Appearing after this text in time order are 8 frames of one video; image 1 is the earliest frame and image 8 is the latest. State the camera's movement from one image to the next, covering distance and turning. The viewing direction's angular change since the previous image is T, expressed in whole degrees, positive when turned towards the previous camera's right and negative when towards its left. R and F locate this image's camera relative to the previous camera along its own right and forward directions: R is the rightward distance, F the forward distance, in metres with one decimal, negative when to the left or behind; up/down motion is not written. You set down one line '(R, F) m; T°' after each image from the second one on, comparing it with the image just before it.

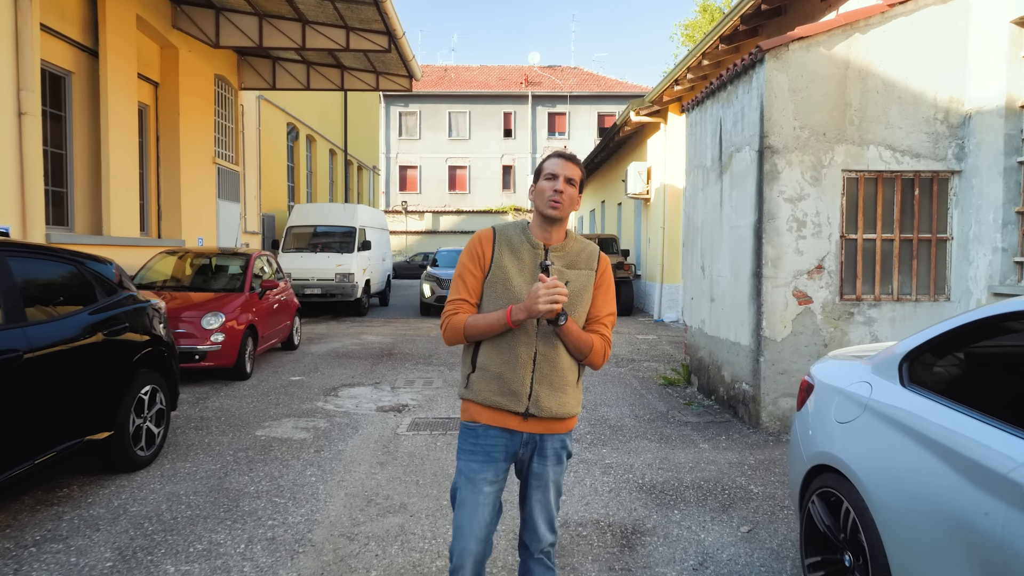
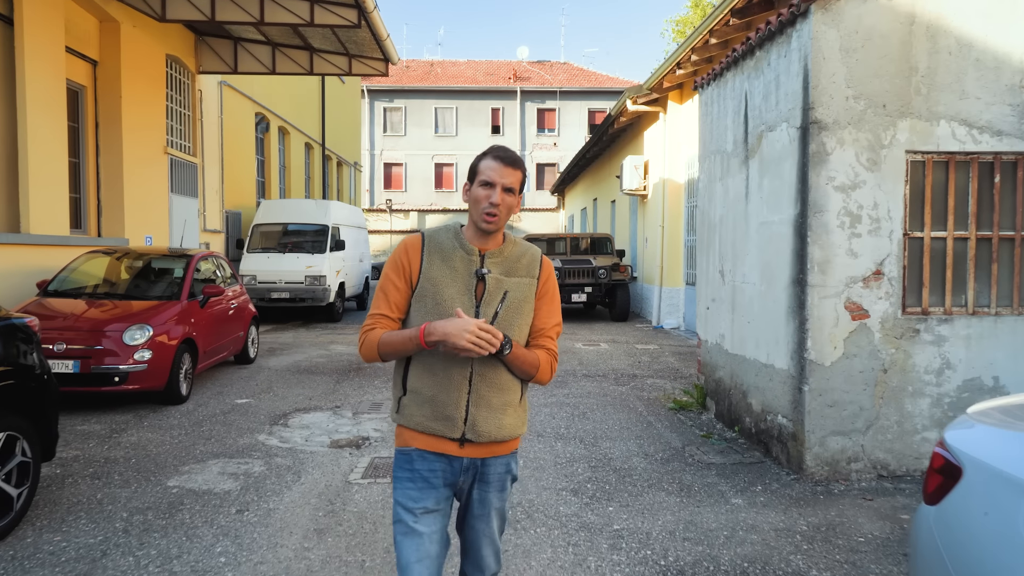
(+0.1, +1.1) m; +1°
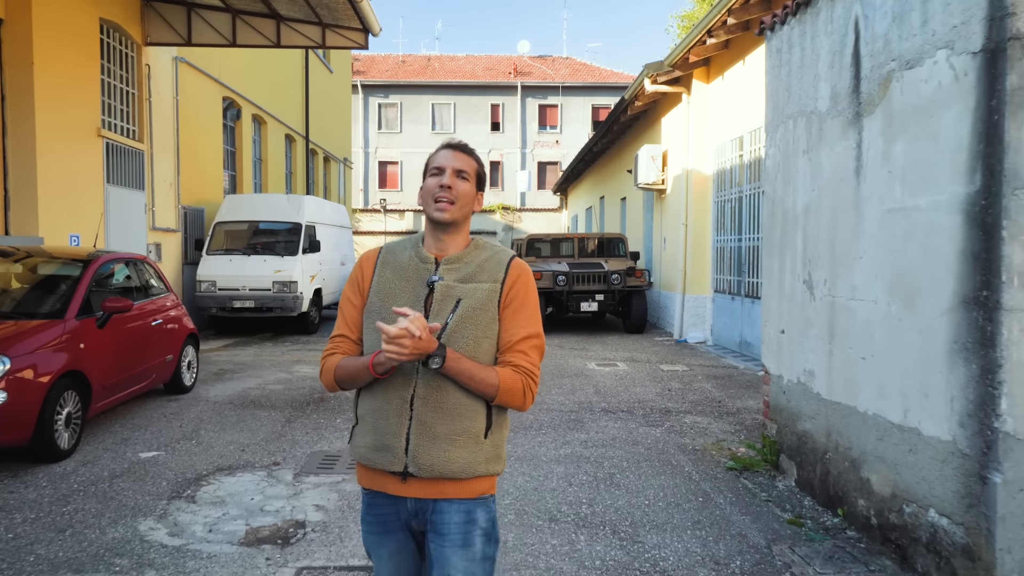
(0.0, +1.7) m; 0°
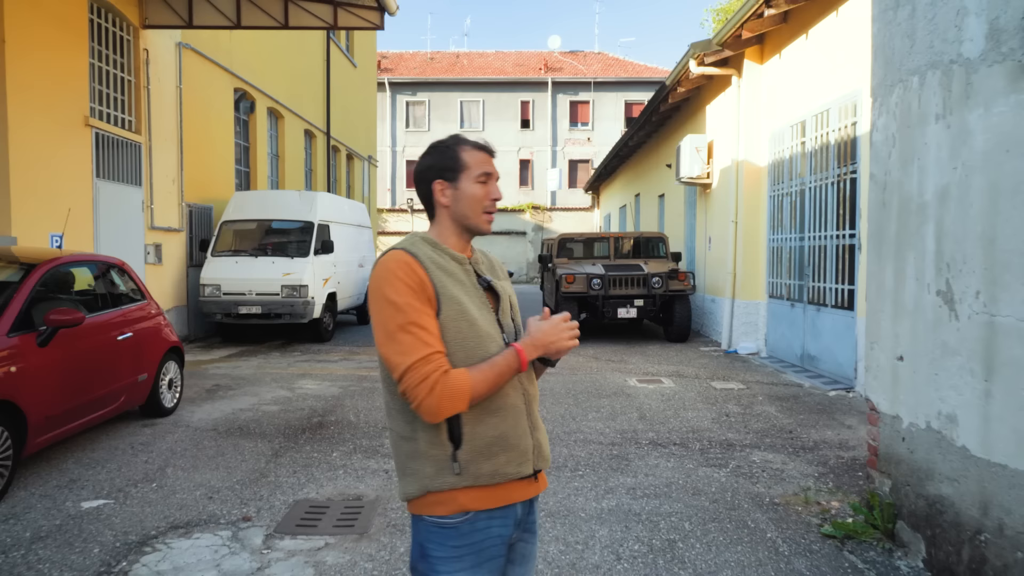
(0.0, +1.0) m; -2°
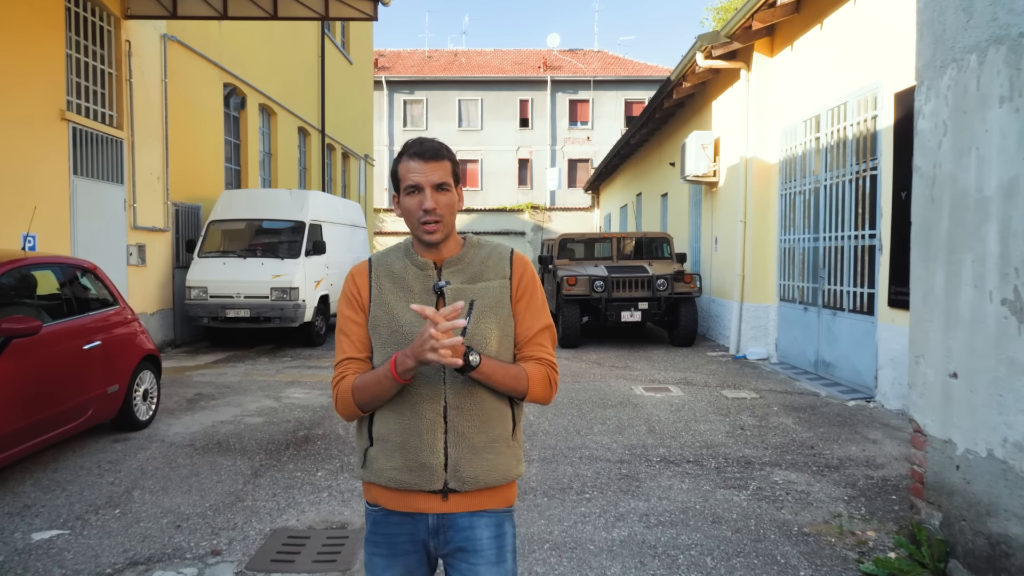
(0.0, +0.4) m; 0°
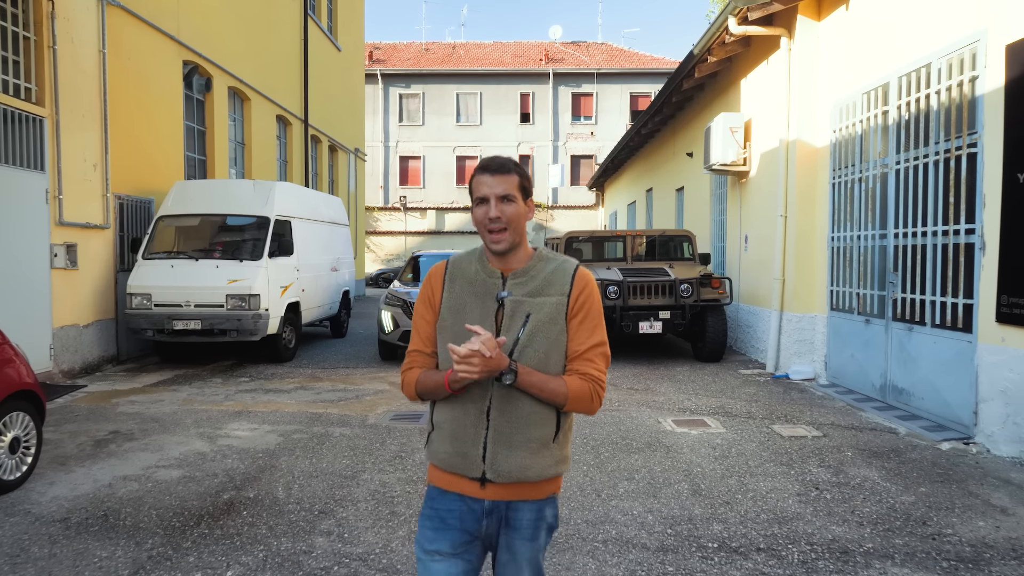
(0.0, +1.5) m; 0°
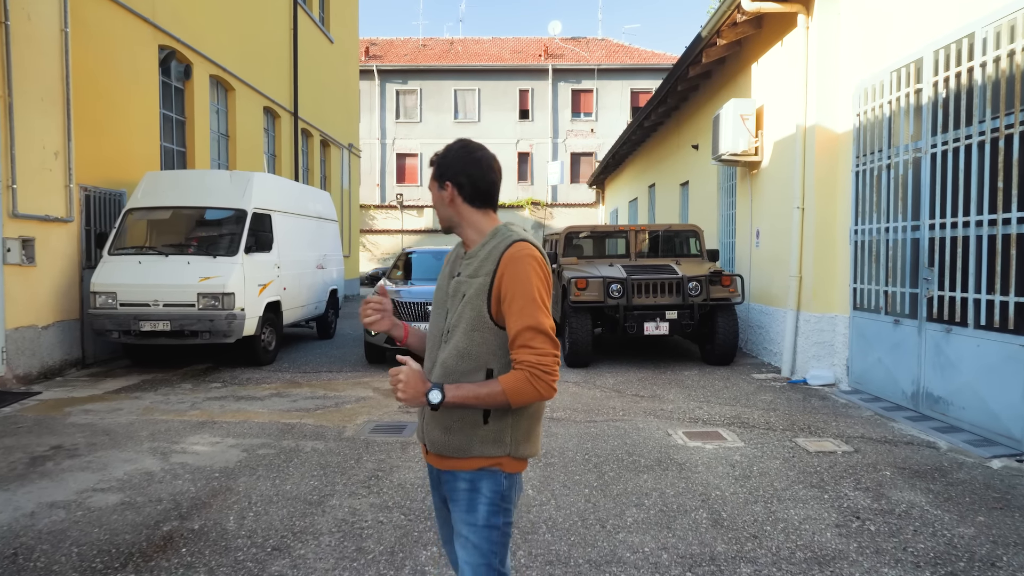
(+0.1, +0.6) m; 0°
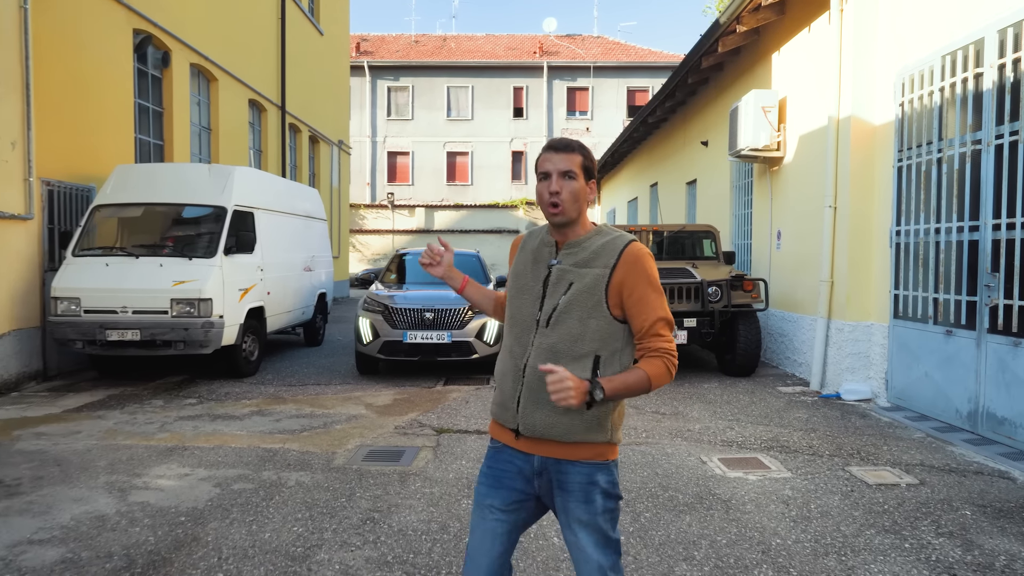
(-0.2, +0.7) m; +1°
